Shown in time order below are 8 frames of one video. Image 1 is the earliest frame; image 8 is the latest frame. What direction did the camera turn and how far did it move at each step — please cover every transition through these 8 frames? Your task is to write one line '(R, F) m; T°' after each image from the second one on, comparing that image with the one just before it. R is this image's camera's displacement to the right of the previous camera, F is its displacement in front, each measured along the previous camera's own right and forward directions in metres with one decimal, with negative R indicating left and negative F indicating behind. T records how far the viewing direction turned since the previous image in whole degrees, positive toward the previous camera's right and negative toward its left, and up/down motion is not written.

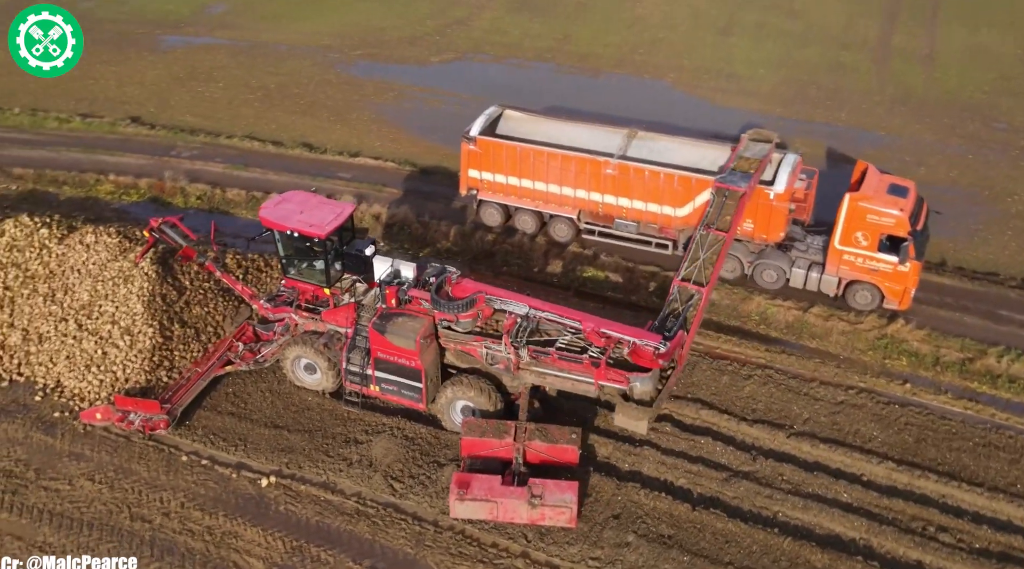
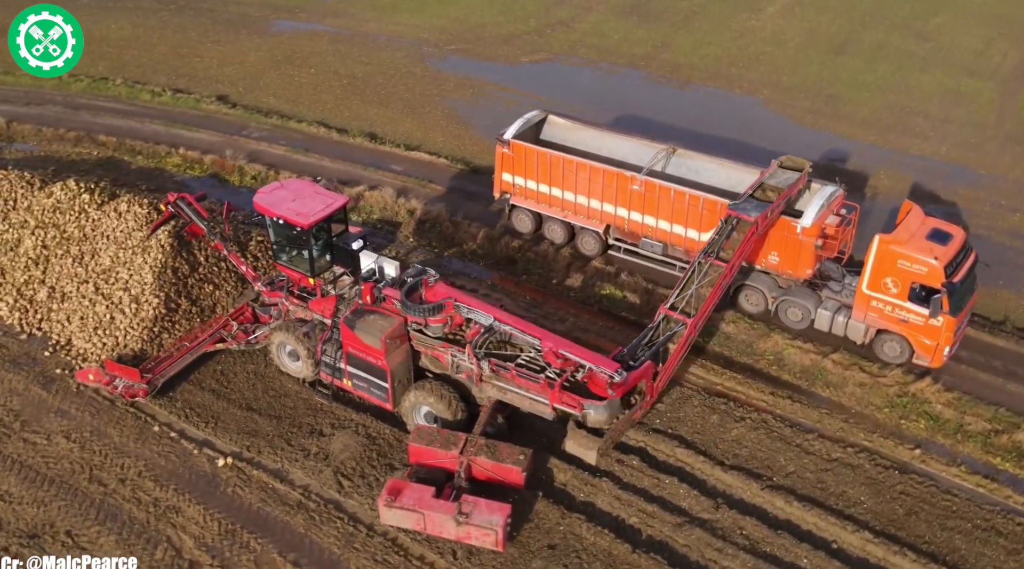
(+2.1, +0.6) m; -8°
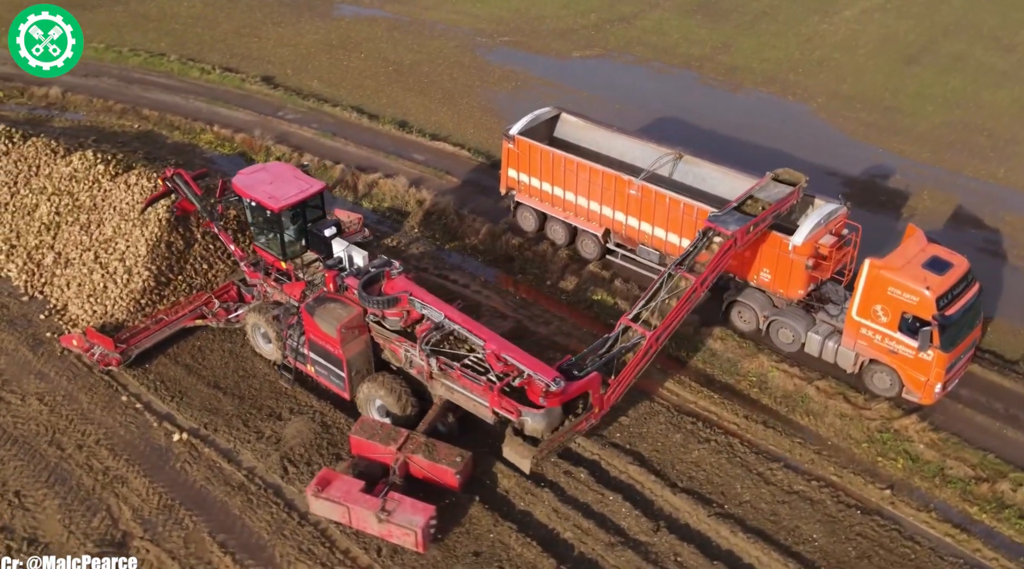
(+1.7, +0.4) m; -5°
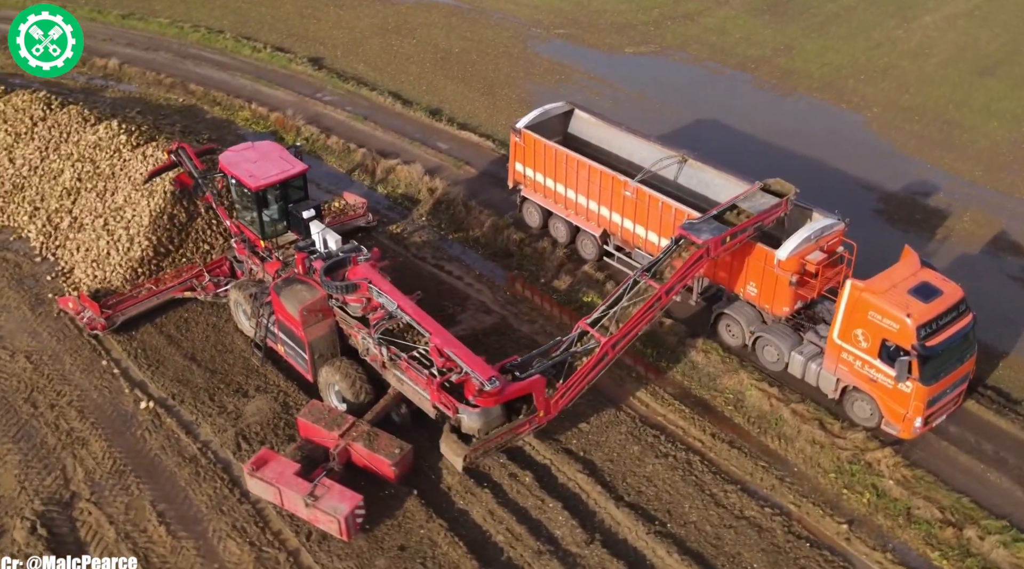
(+1.6, +0.3) m; -5°
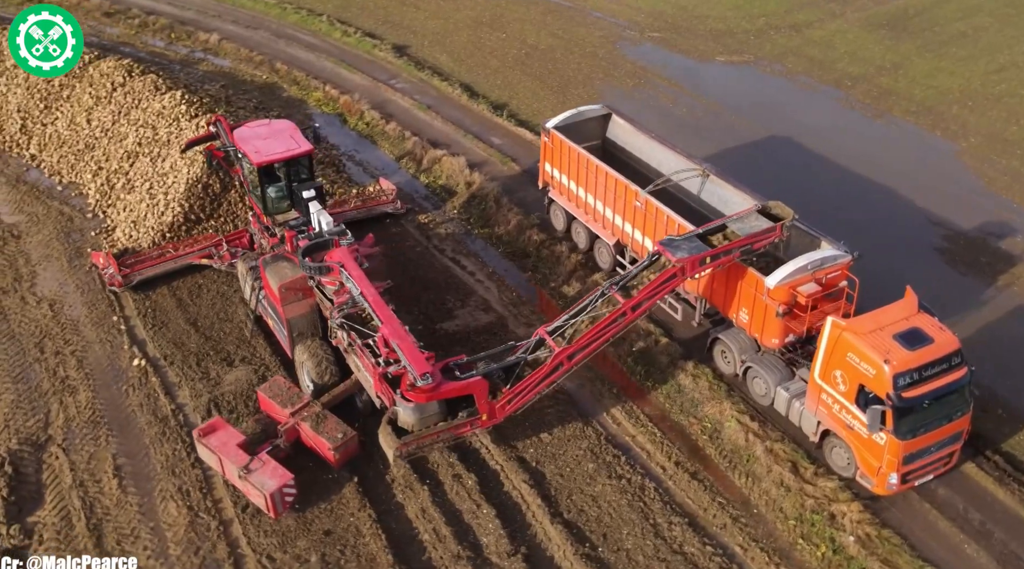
(+2.0, +0.4) m; -8°
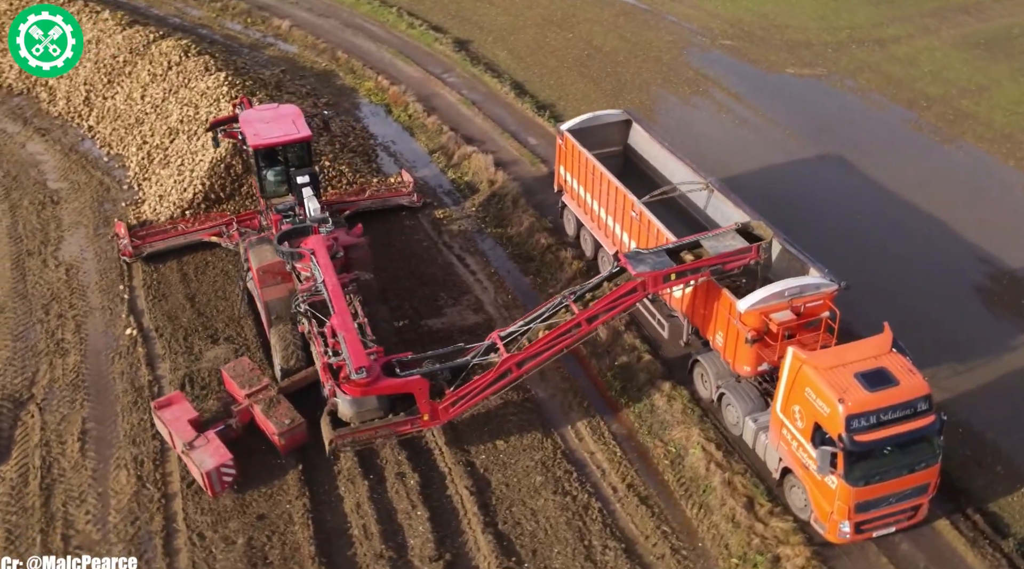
(+1.7, +0.3) m; -6°
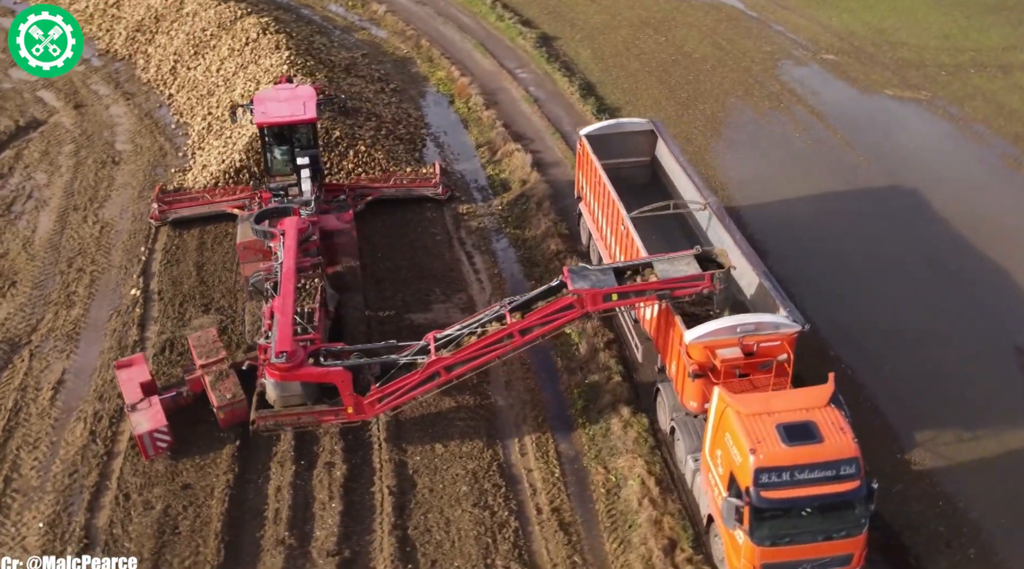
(+2.3, +0.5) m; -9°
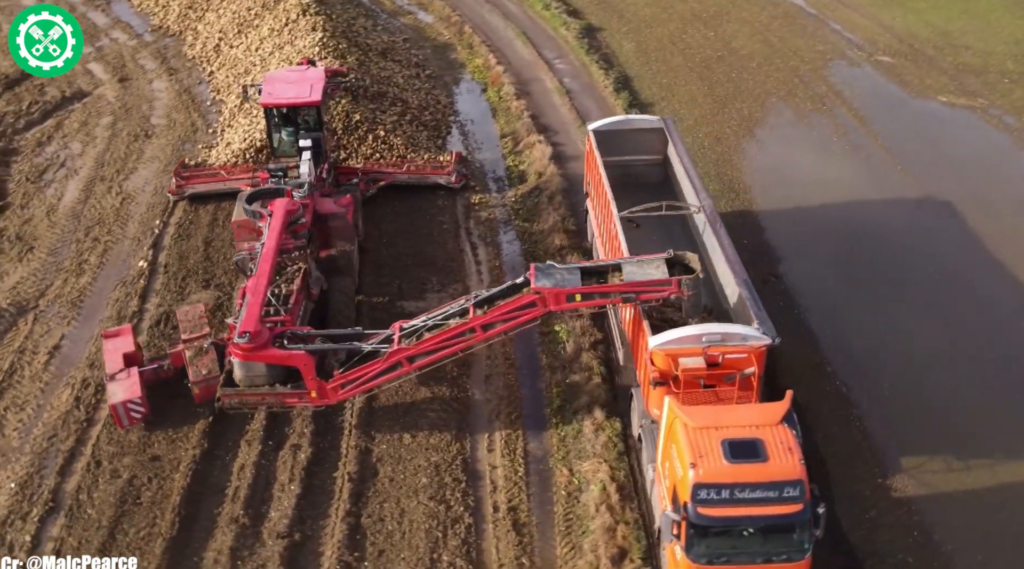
(+1.2, +0.2) m; -4°
